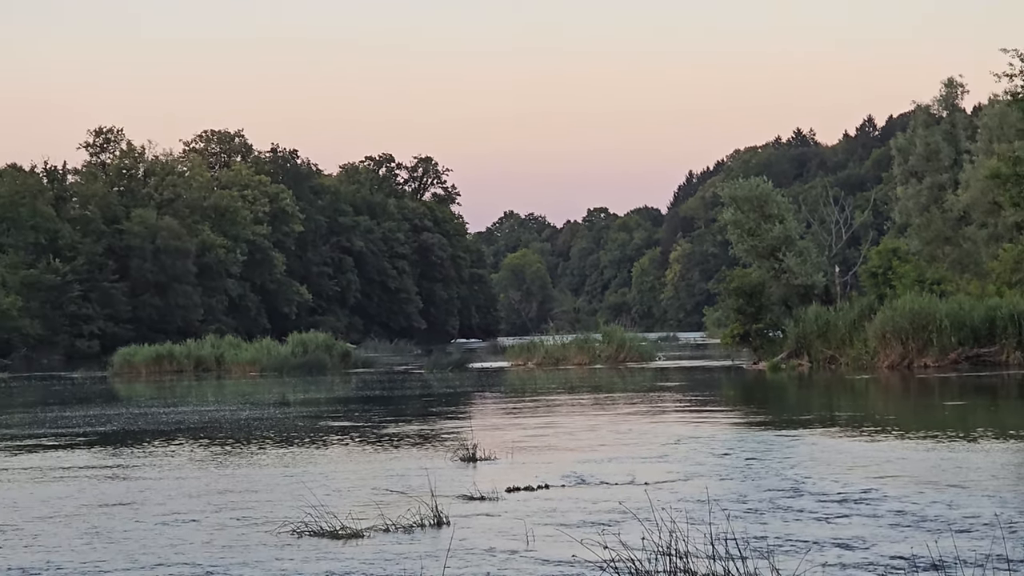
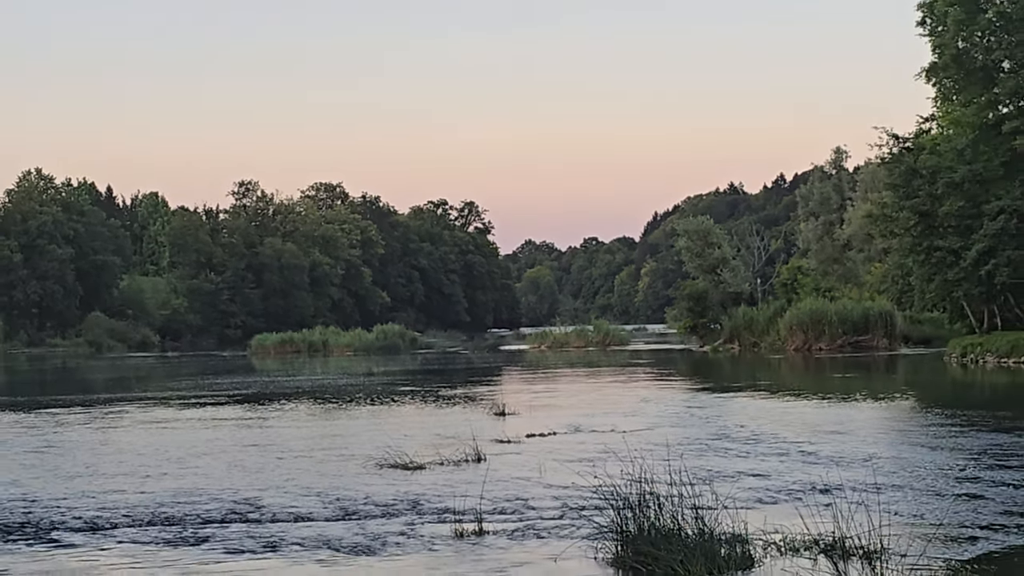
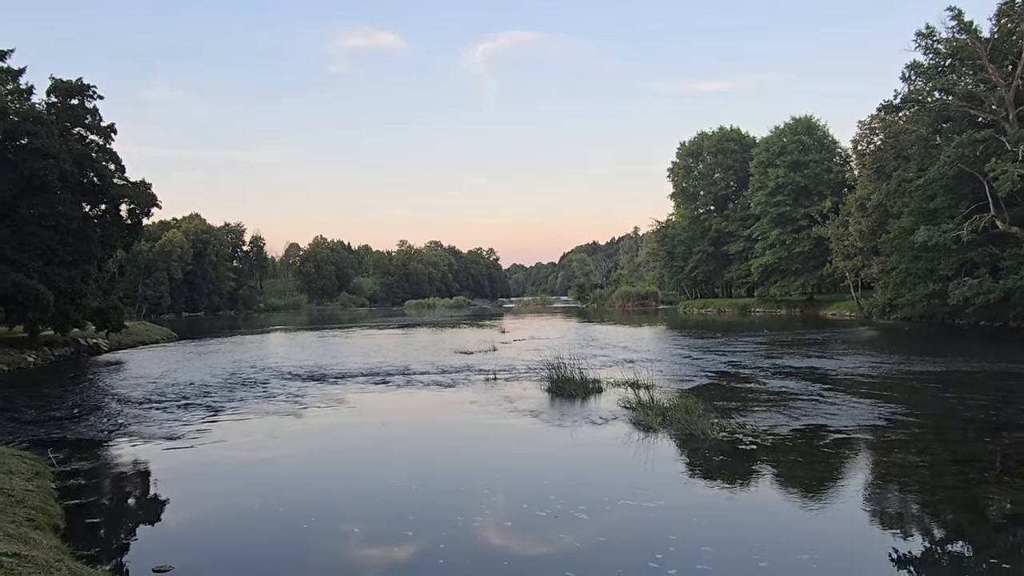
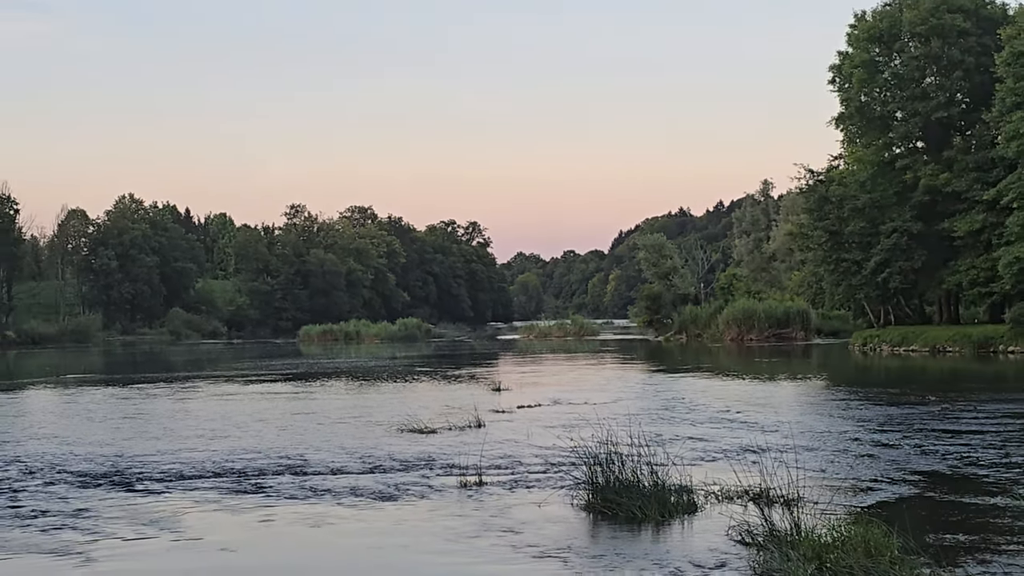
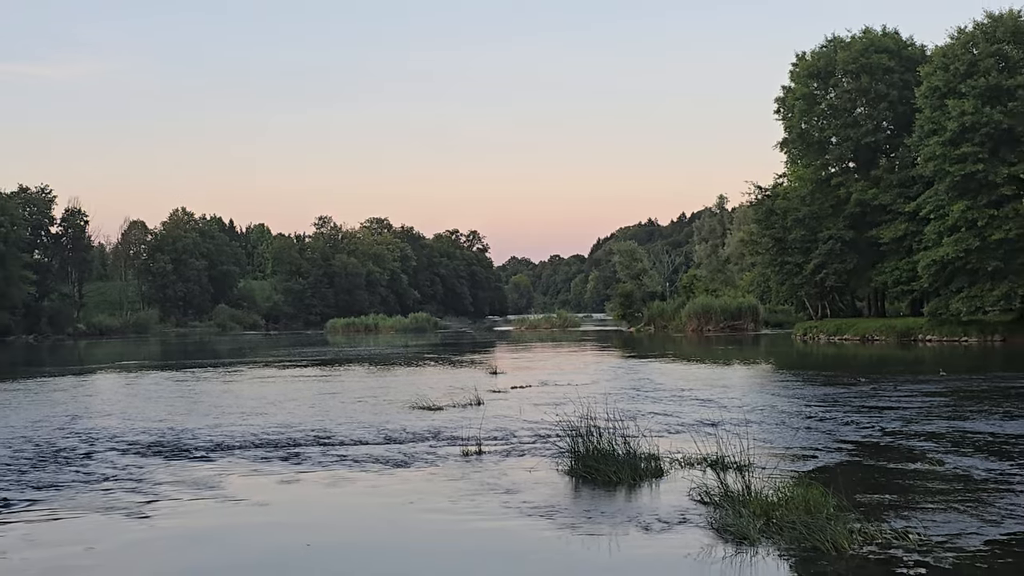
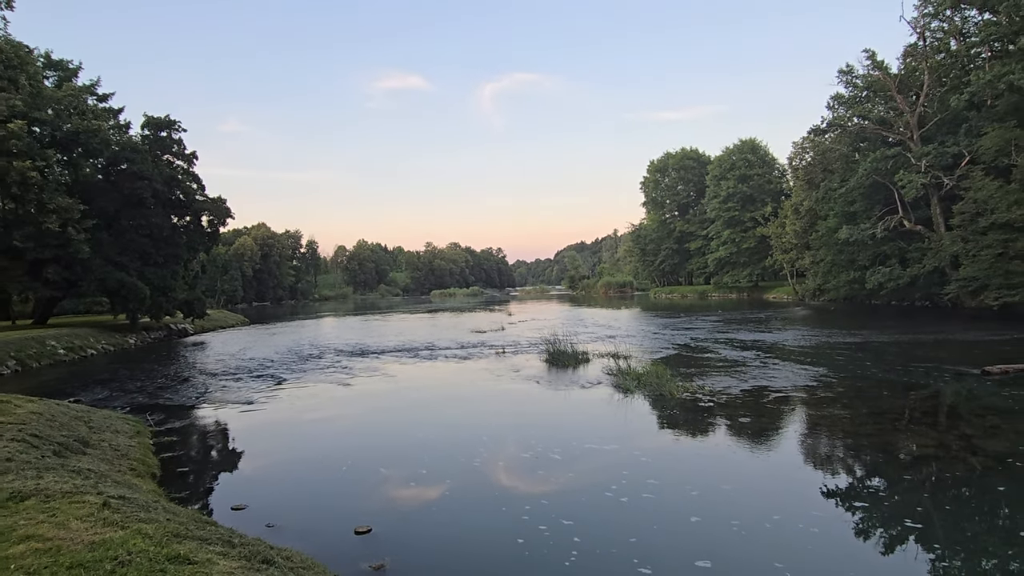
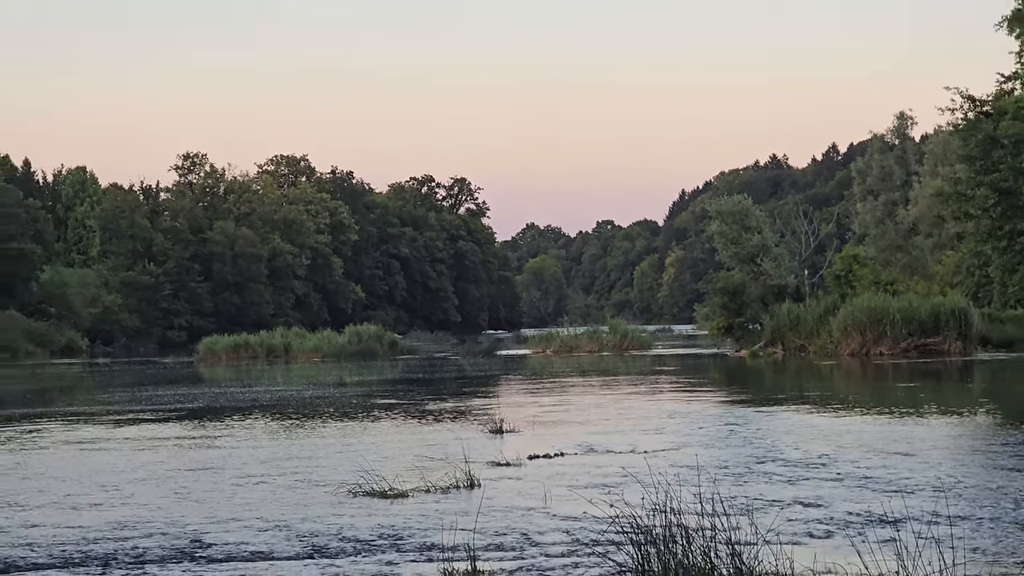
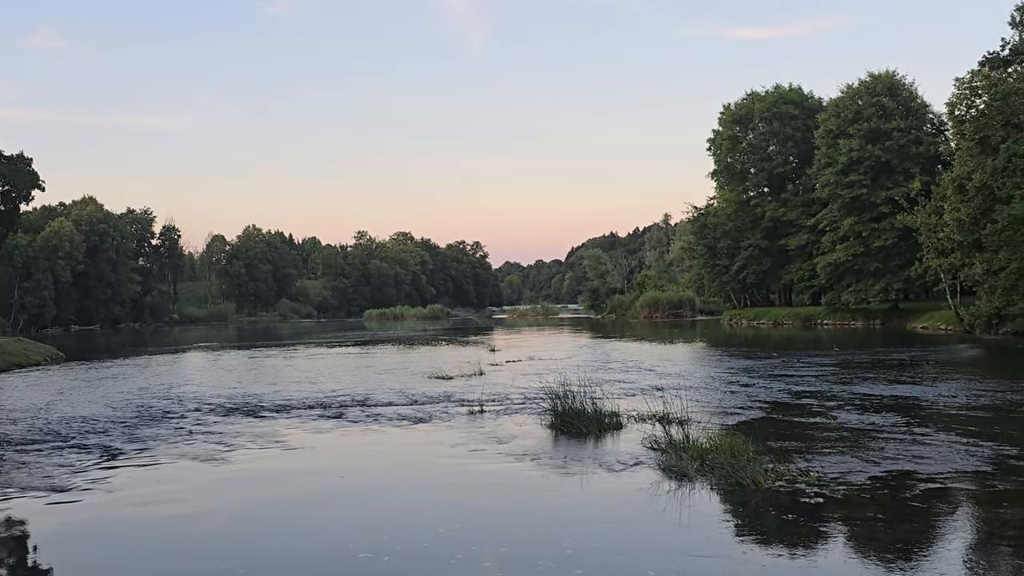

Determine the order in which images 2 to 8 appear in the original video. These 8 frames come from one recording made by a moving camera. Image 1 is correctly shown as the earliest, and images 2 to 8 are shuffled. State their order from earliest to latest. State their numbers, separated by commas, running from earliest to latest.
7, 2, 4, 5, 8, 3, 6
